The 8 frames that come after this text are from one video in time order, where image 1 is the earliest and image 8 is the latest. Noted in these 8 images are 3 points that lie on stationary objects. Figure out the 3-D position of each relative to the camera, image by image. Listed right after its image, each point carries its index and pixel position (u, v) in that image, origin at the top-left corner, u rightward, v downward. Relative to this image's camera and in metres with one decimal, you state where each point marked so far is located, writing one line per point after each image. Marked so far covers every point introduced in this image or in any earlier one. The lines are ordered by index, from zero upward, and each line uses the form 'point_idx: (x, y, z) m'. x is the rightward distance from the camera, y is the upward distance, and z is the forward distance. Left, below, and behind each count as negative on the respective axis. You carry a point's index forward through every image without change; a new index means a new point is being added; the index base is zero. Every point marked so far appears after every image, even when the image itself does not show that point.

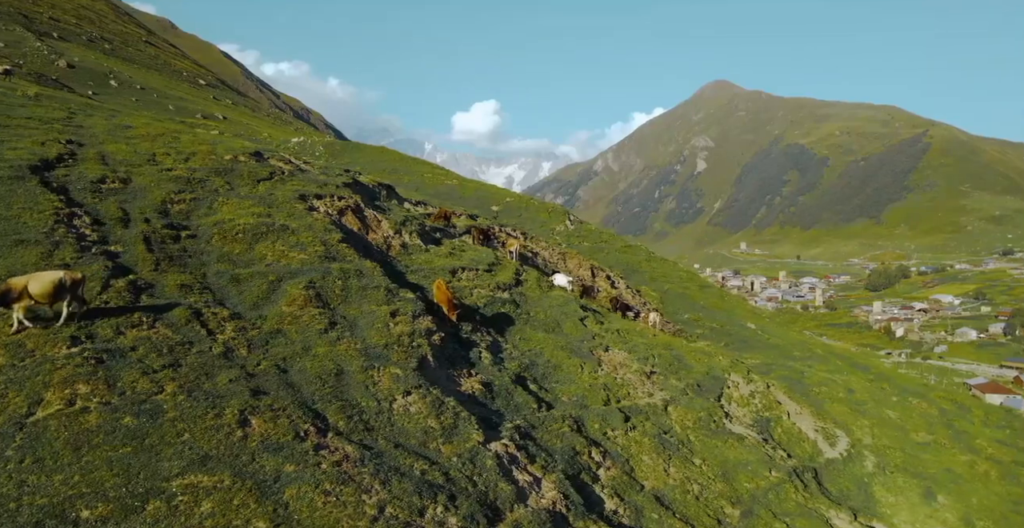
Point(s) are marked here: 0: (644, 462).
0: (+2.6, -3.9, +14.5) m
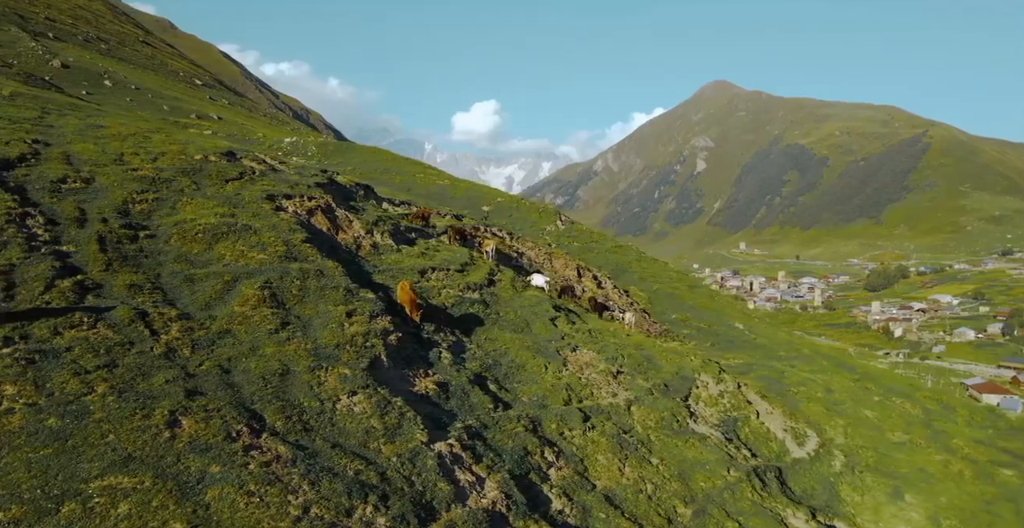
0: (+1.7, -3.9, +14.5) m
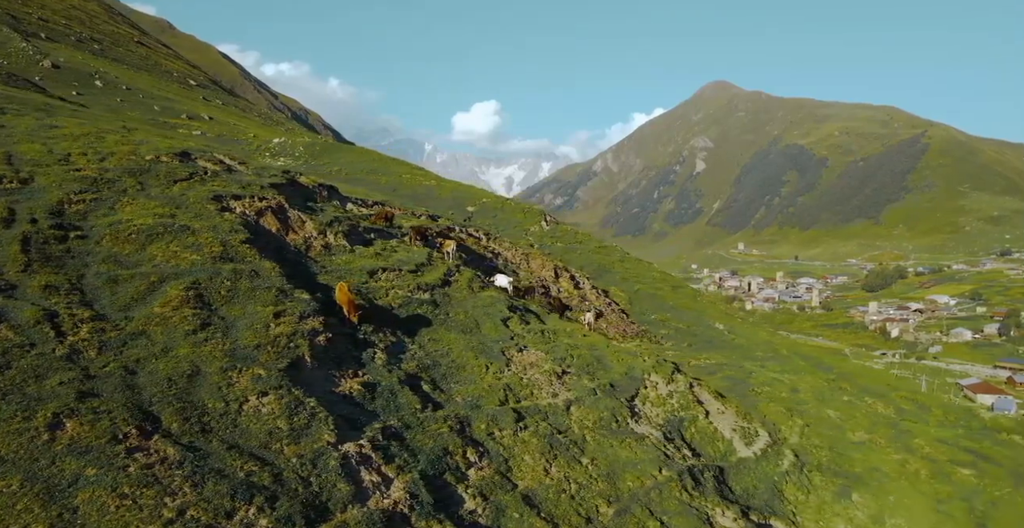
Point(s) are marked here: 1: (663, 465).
0: (+0.2, -3.9, +14.6) m
1: (+3.4, -4.5, +16.5) m
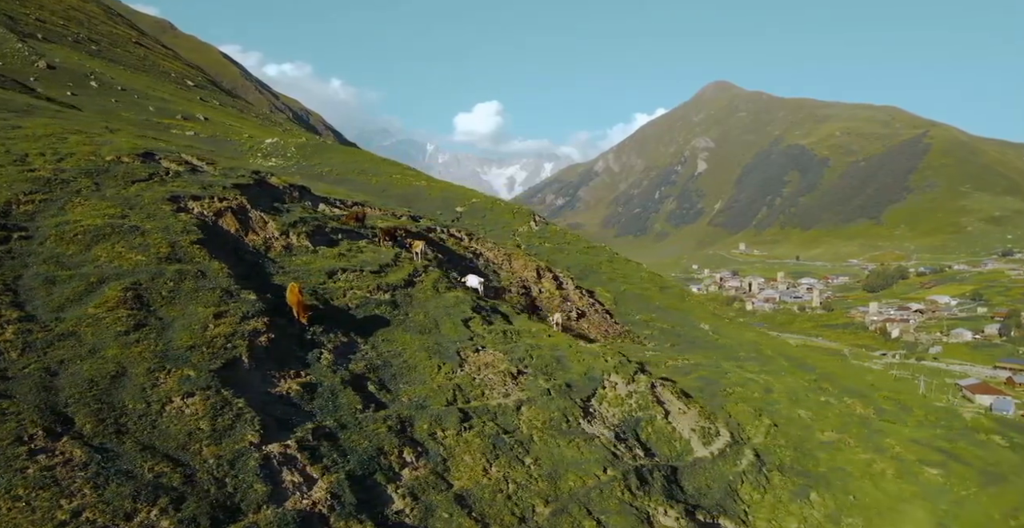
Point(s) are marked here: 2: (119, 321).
0: (-1.0, -4.0, +14.6) m
1: (+2.2, -4.6, +16.5) m
2: (-7.2, -1.1, +13.4) m
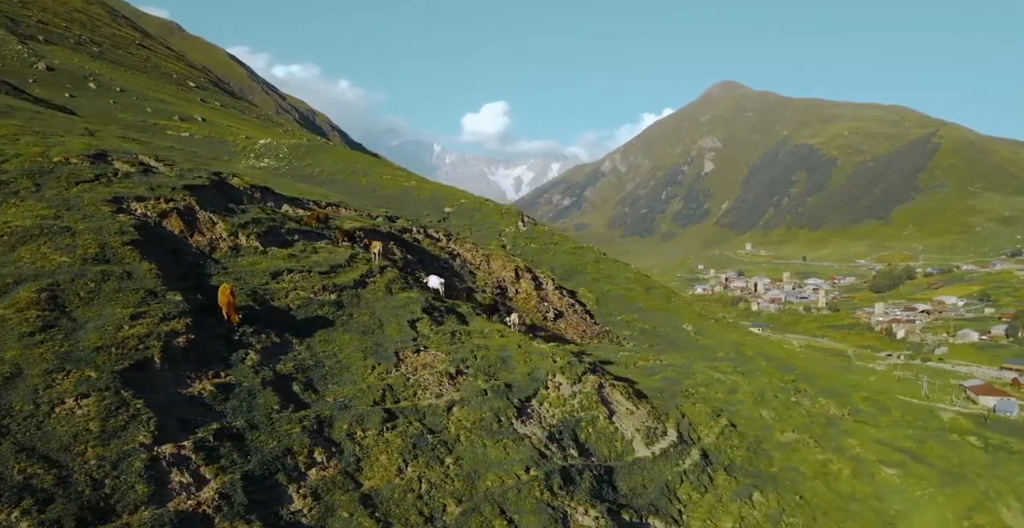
0: (-2.7, -4.0, +14.6) m
1: (+0.5, -4.6, +16.6) m
2: (-8.9, -1.1, +13.5) m
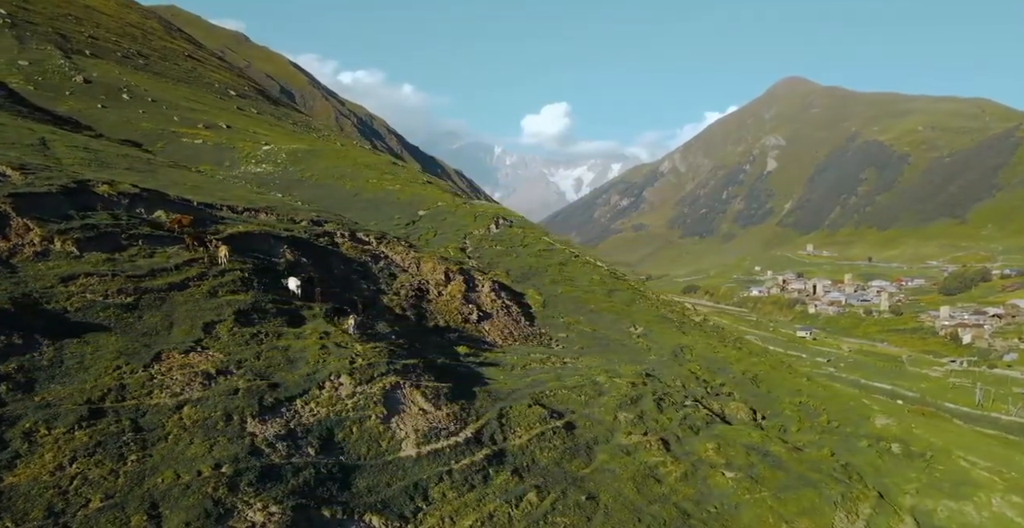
0: (-9.8, -4.0, +15.1) m
1: (-6.5, -4.6, +16.9) m
2: (-16.1, -1.2, +14.3) m
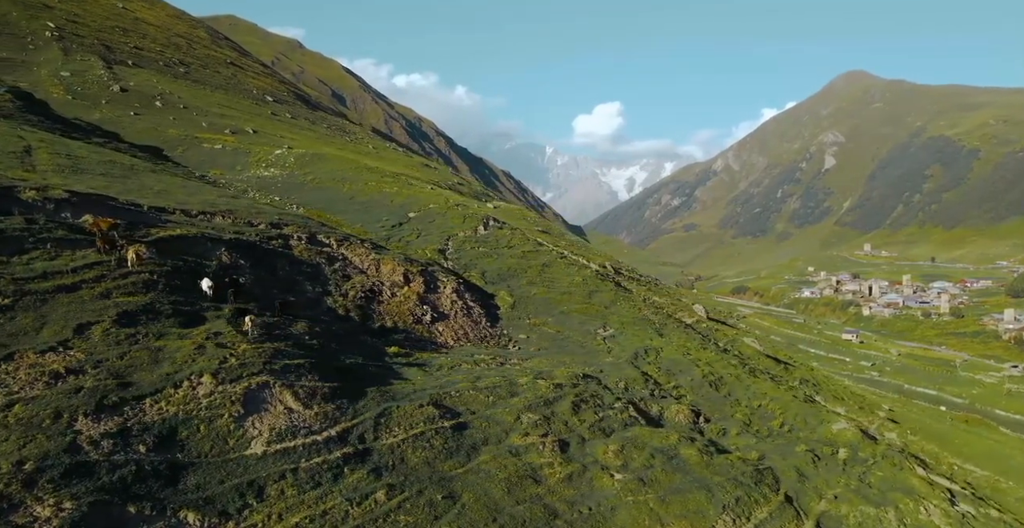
0: (-14.6, -4.1, +15.7) m
1: (-11.2, -4.7, +17.4) m
2: (-21.0, -1.3, +15.3) m
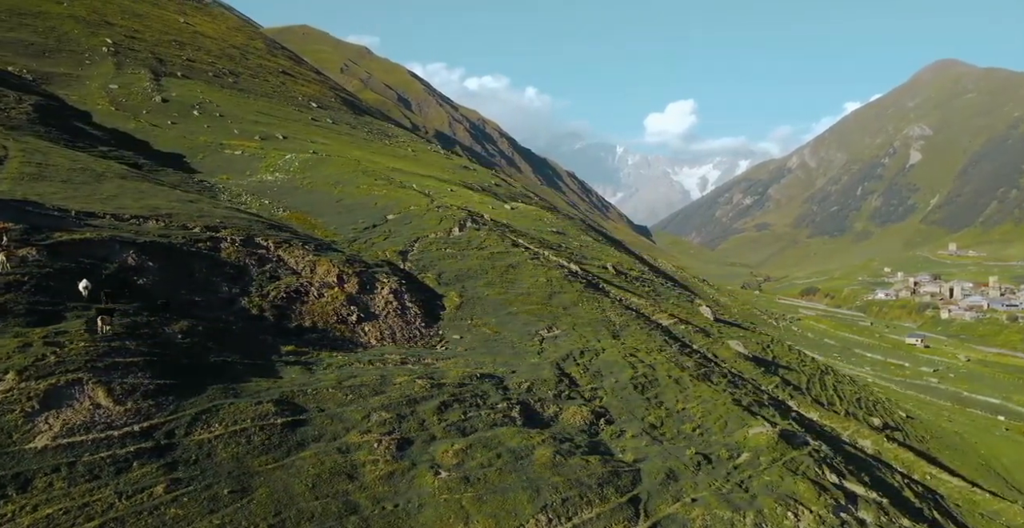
0: (-21.9, -4.1, +17.0) m
1: (-18.4, -4.7, +18.5) m
2: (-28.3, -1.3, +17.0) m
